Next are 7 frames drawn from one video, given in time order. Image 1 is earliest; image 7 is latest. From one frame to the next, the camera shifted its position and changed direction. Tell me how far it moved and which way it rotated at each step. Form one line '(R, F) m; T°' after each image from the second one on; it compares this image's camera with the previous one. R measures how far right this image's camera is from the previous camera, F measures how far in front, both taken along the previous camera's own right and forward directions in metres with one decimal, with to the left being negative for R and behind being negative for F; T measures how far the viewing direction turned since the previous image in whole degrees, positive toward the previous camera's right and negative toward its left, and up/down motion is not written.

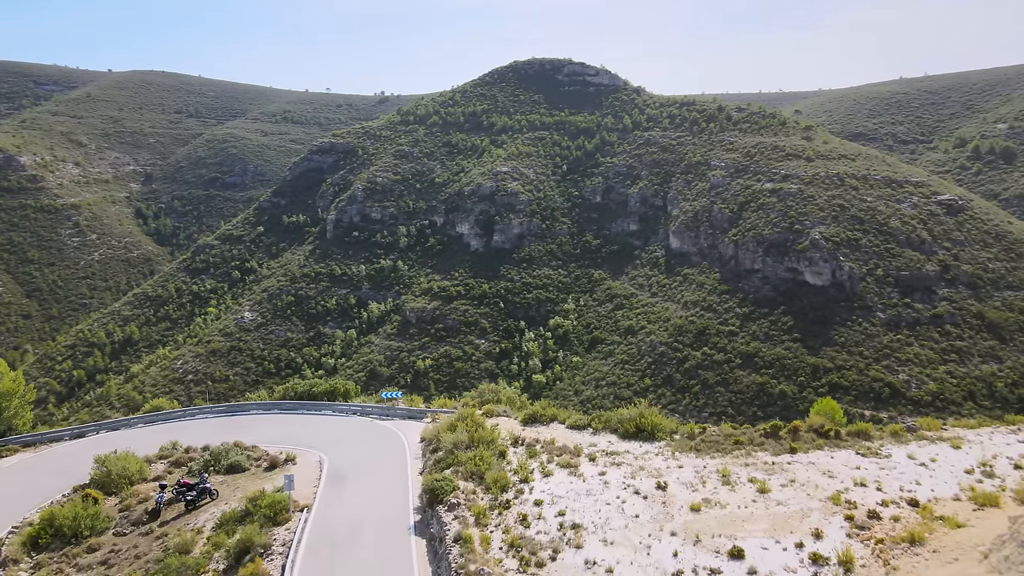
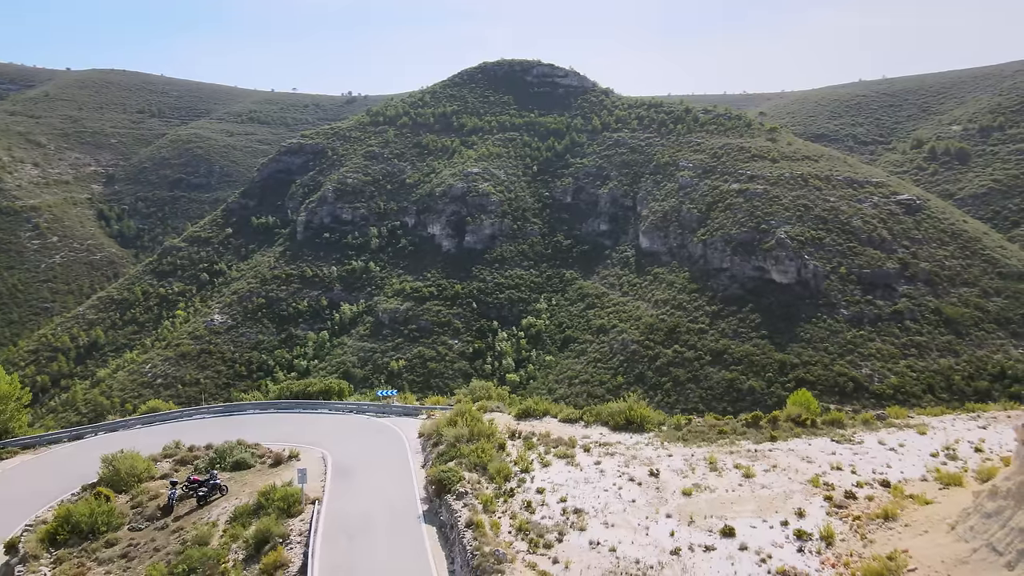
(-0.5, -0.5) m; +3°
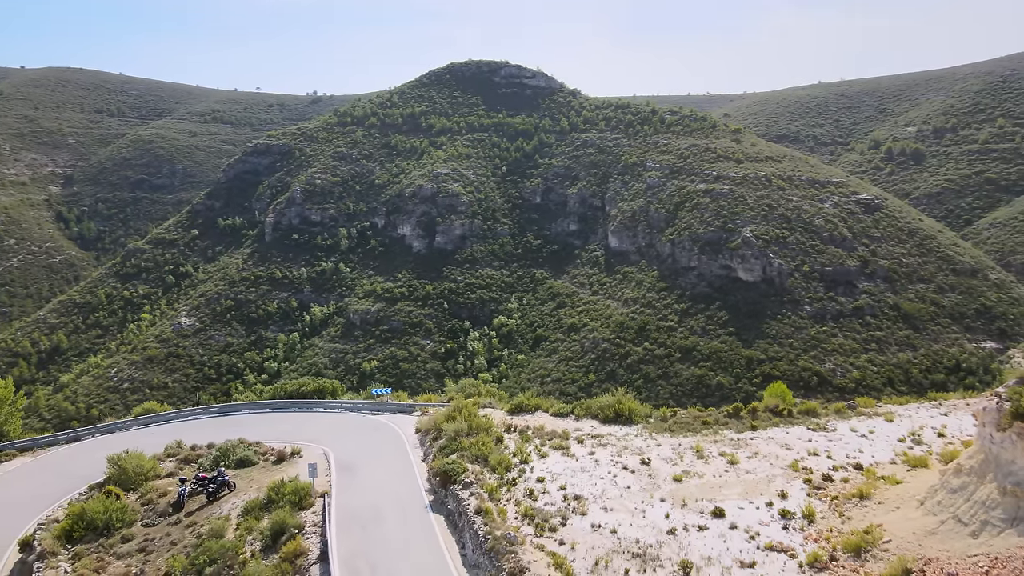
(-0.5, -0.4) m; +3°
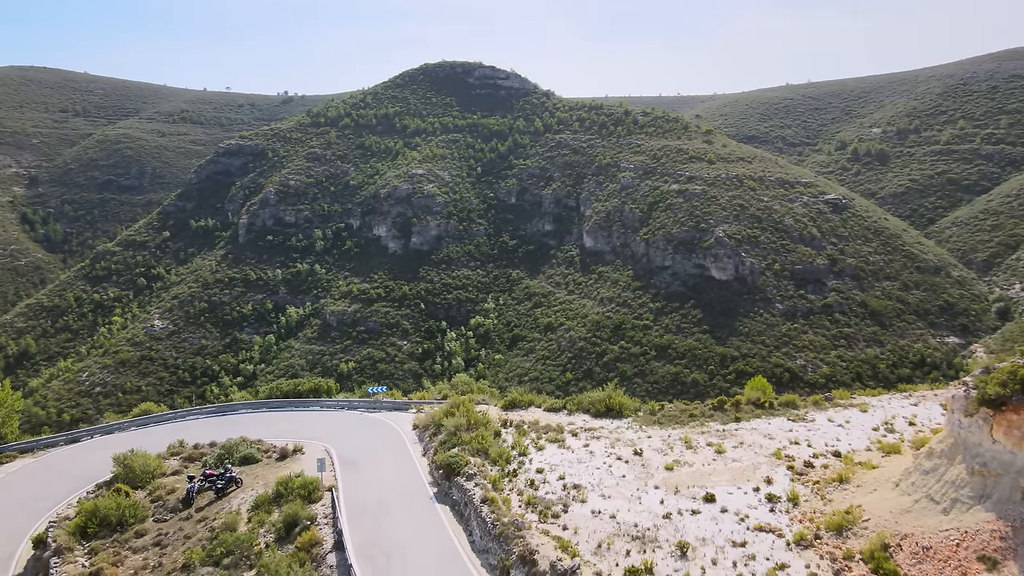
(-0.4, -0.4) m; +2°
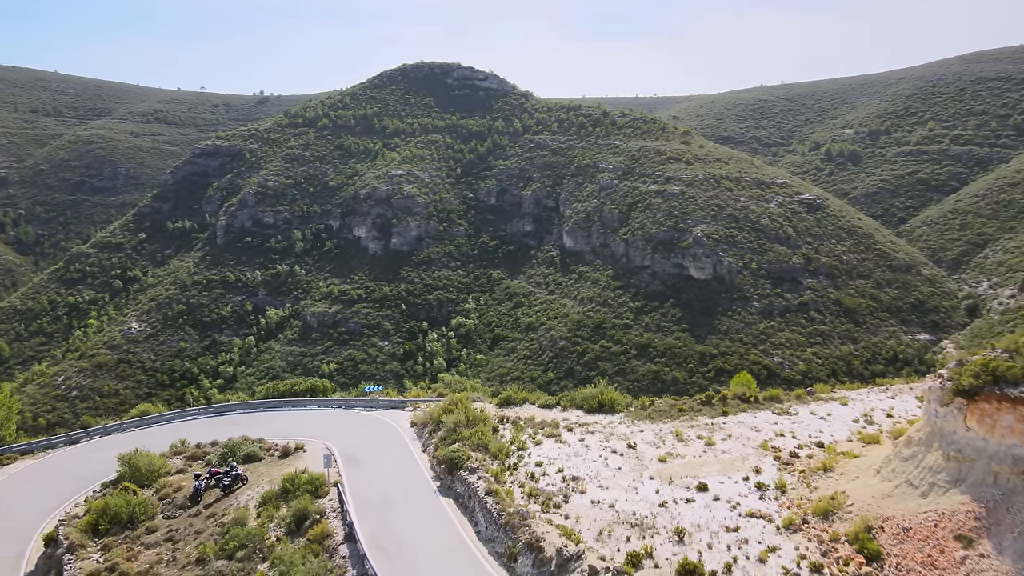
(-0.4, -0.3) m; +2°
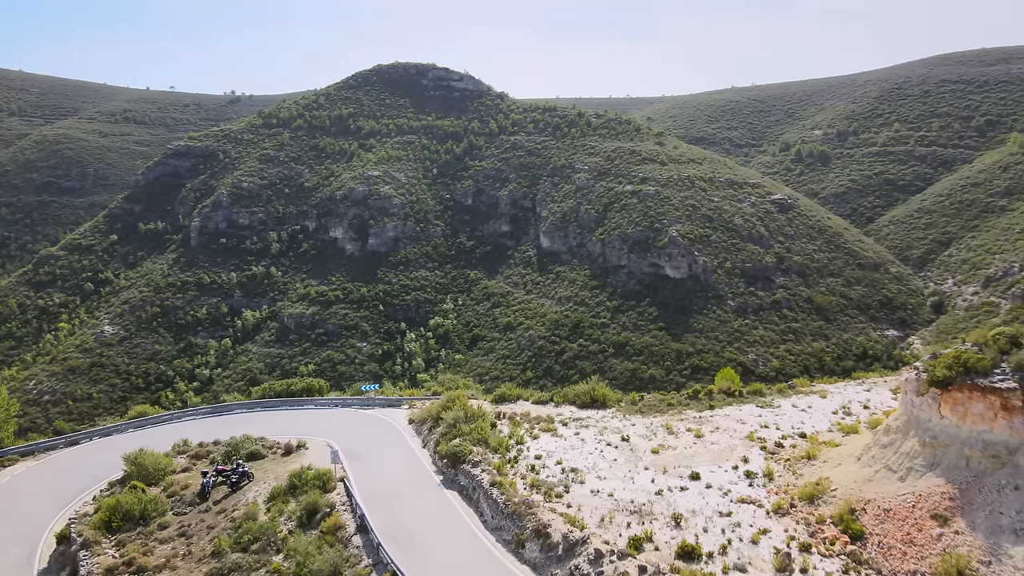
(-0.4, -0.4) m; +2°
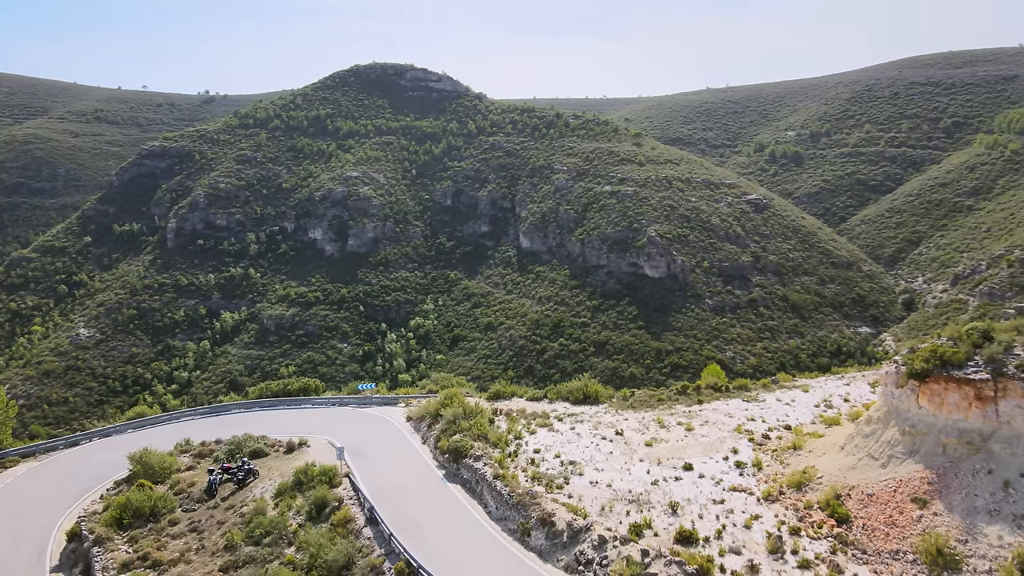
(-0.4, -0.3) m; +2°
